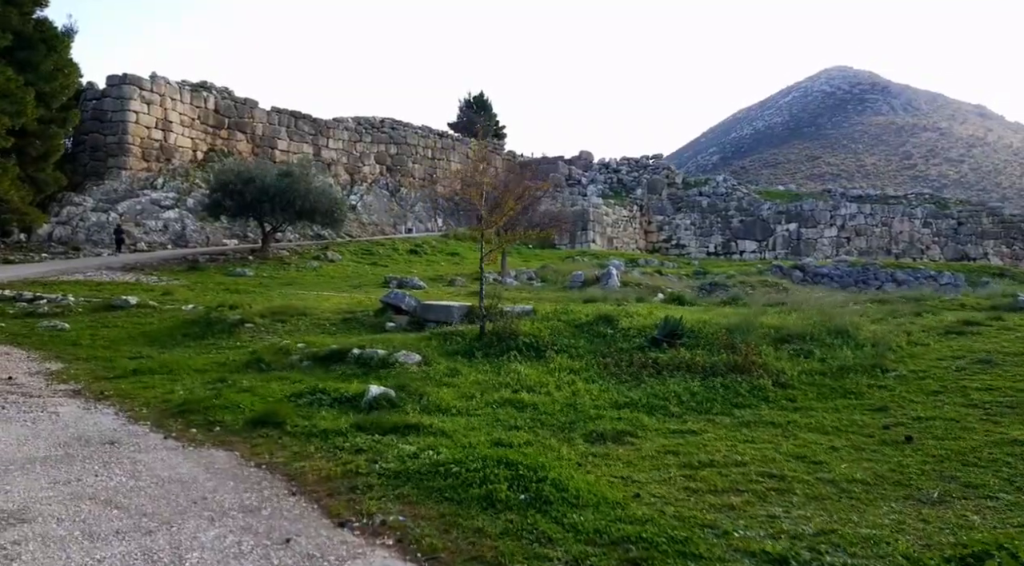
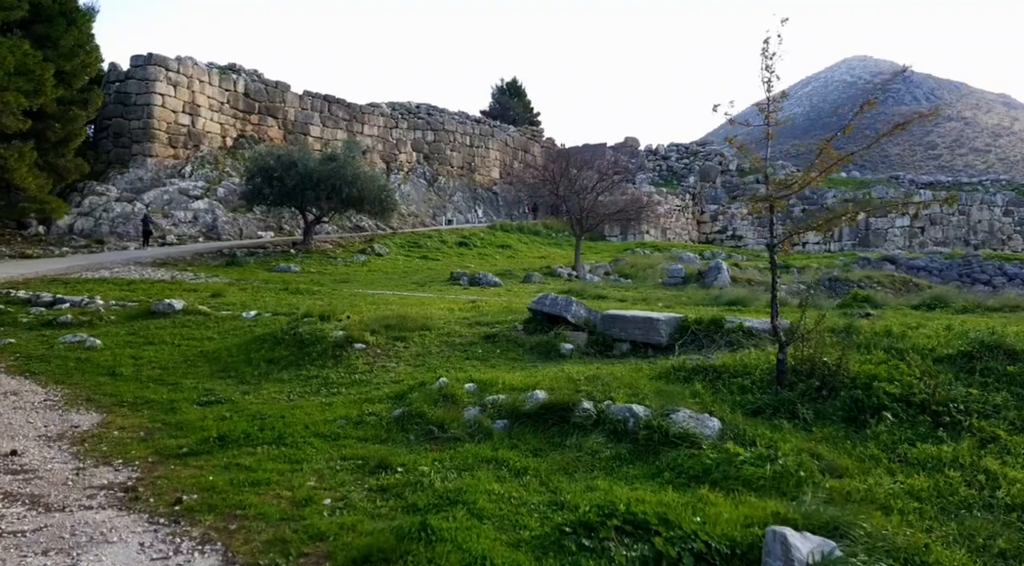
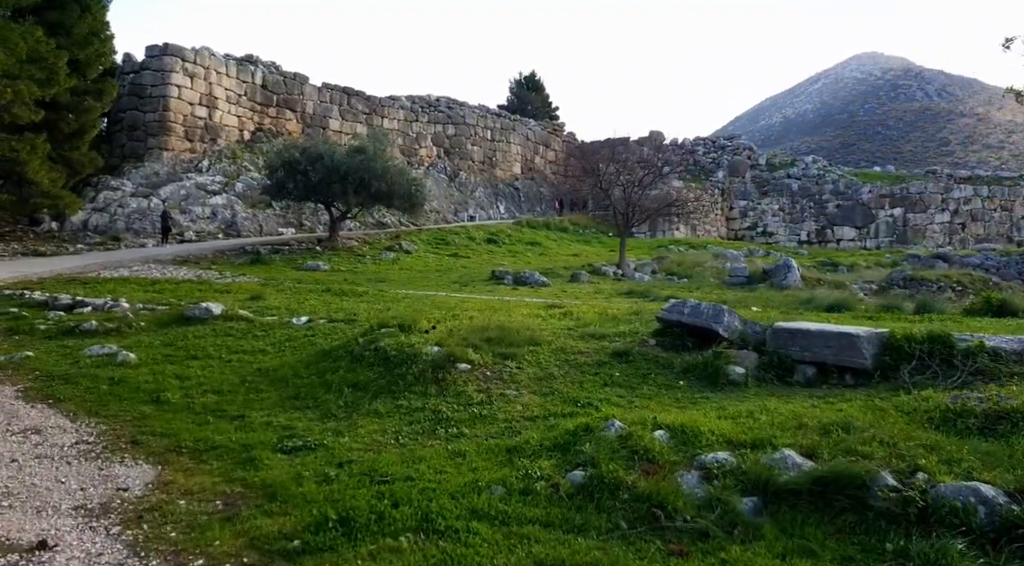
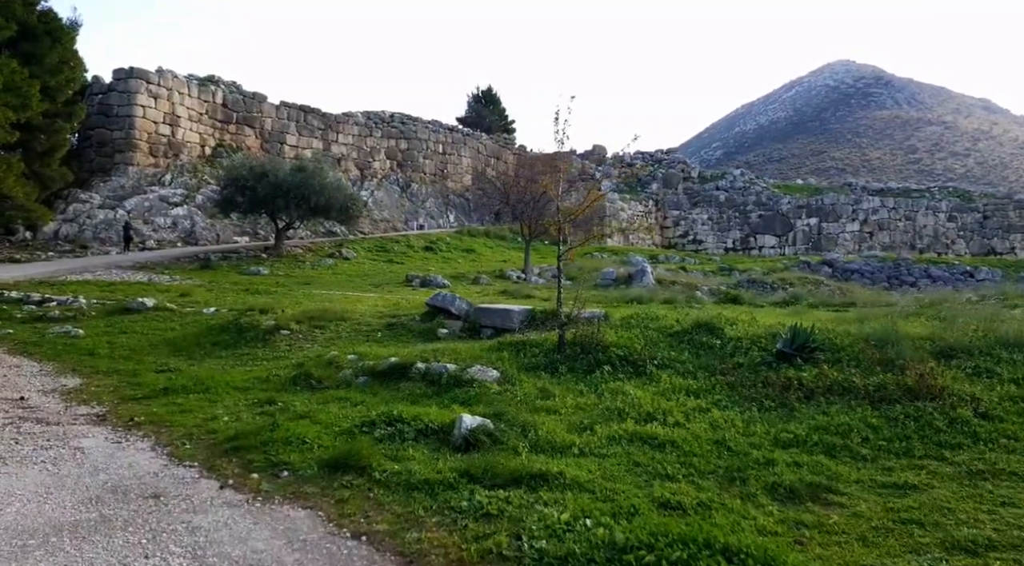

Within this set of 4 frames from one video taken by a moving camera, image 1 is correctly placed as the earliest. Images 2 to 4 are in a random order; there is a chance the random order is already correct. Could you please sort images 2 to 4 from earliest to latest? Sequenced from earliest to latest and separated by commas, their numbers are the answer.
4, 2, 3
